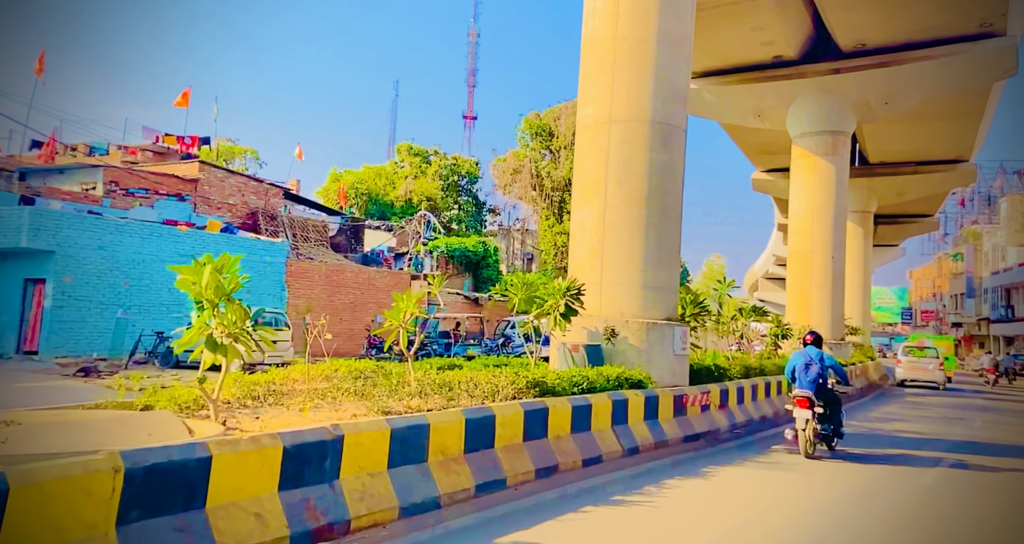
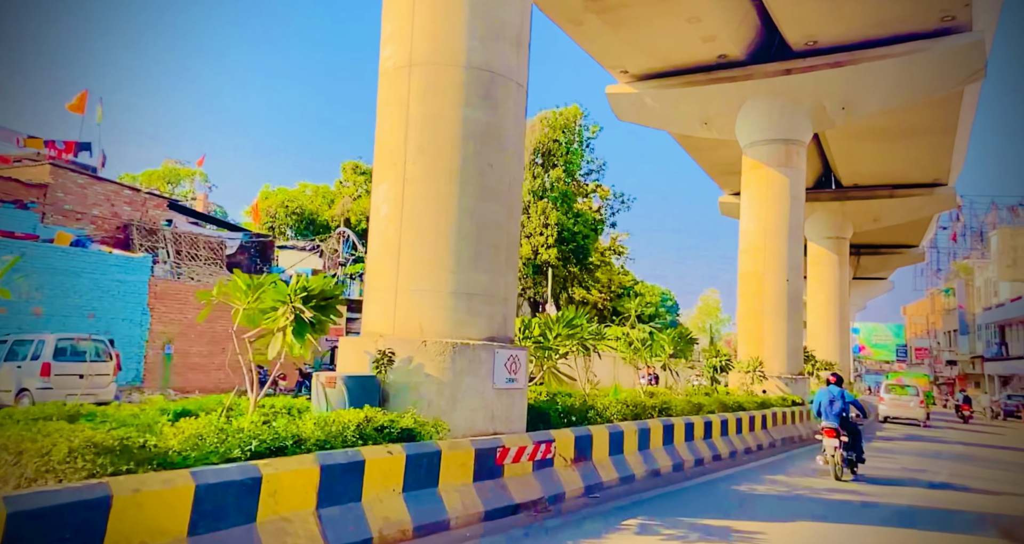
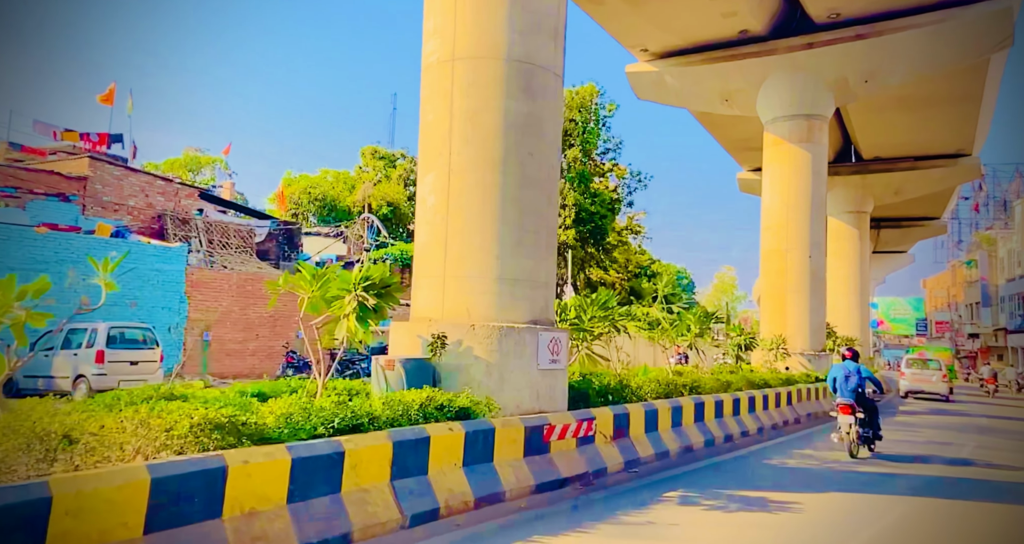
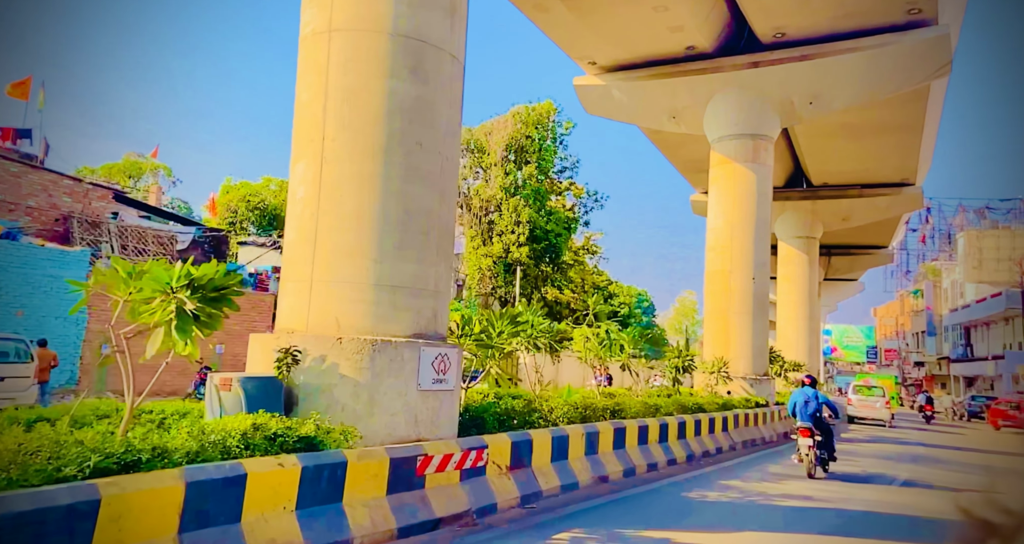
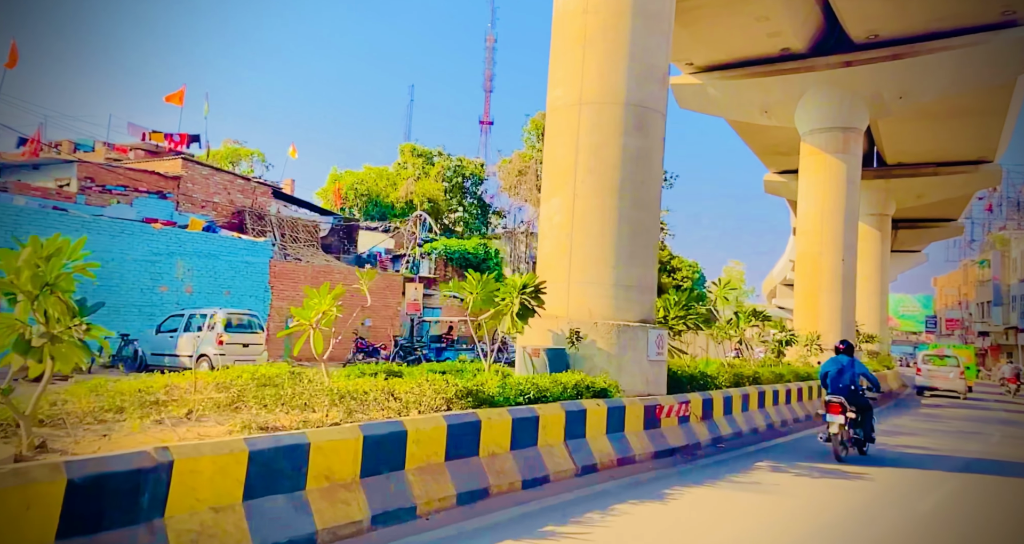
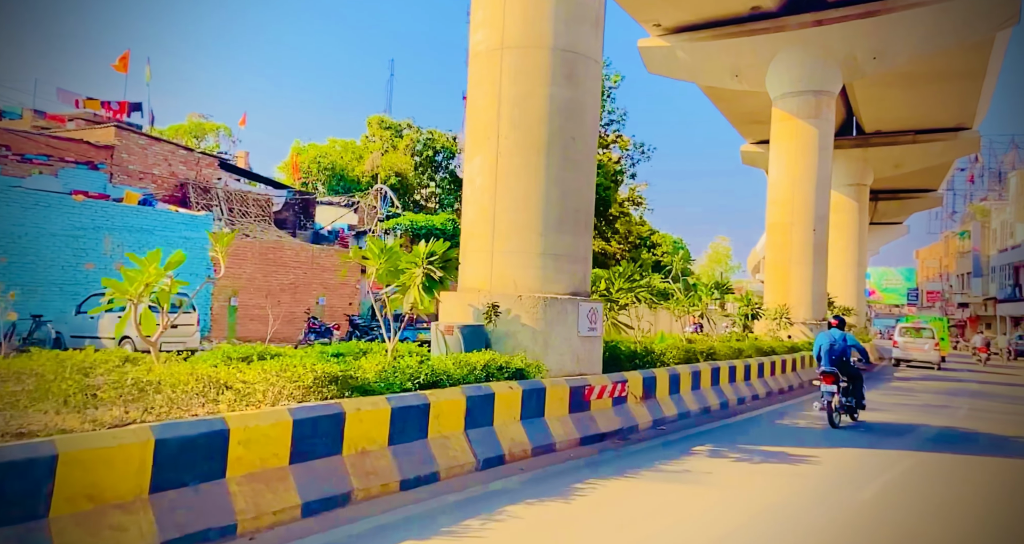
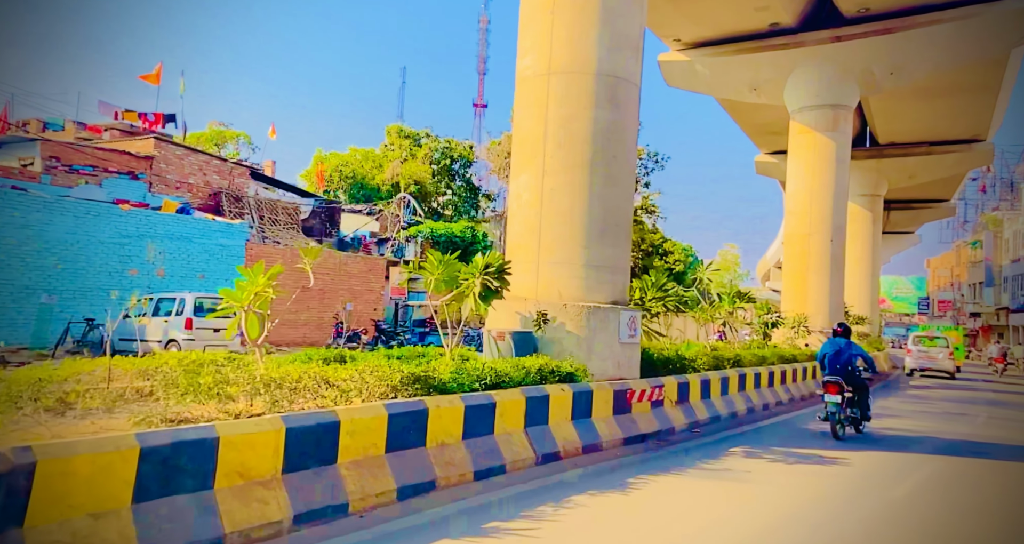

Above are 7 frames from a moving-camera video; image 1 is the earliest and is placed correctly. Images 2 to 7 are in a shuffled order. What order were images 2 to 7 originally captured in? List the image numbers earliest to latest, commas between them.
5, 7, 6, 3, 2, 4
